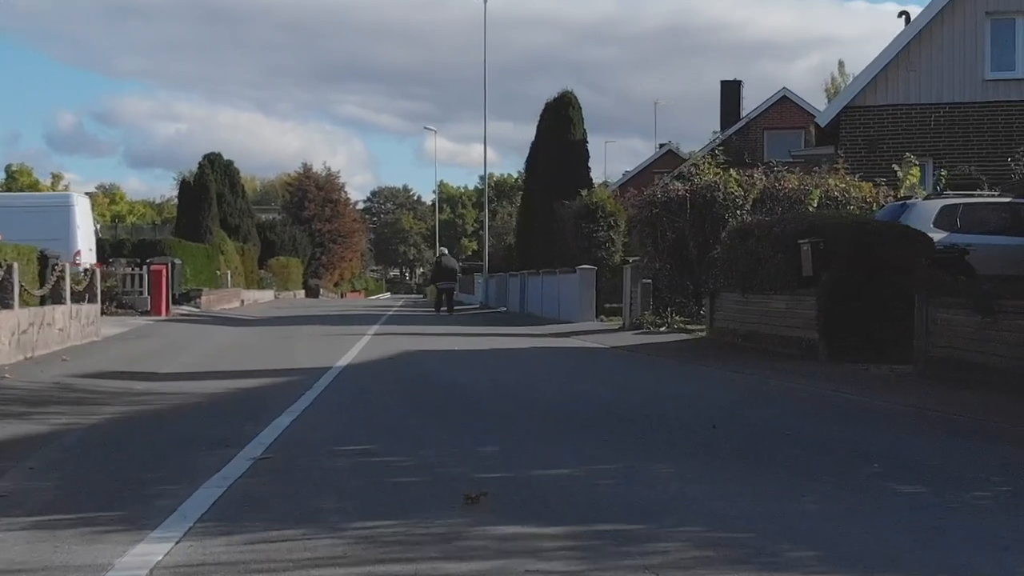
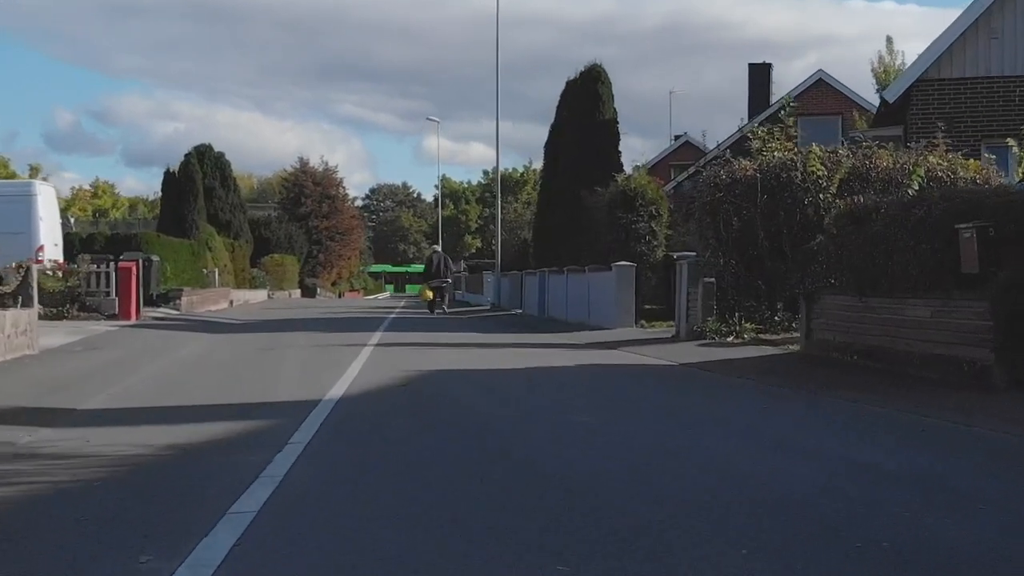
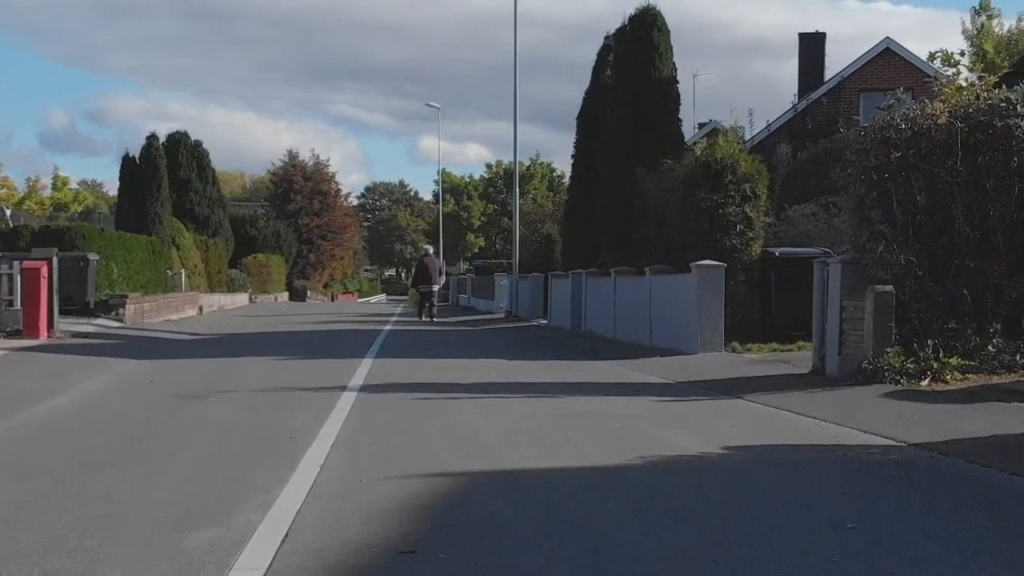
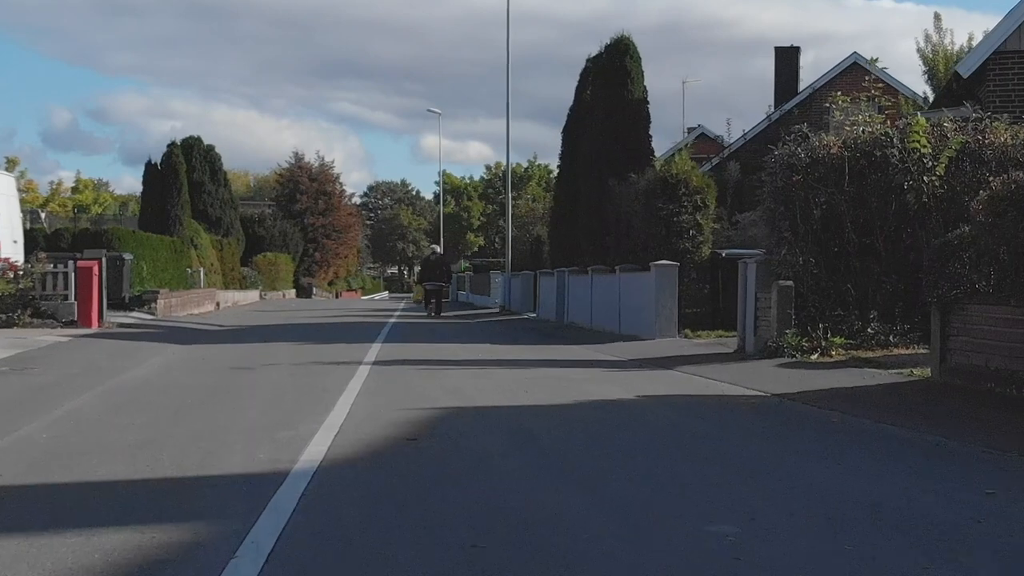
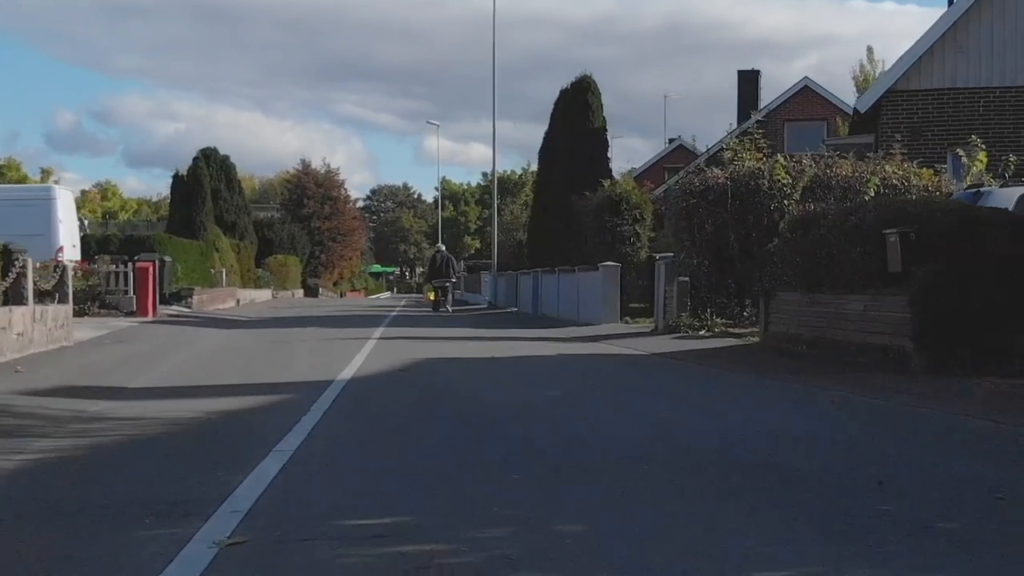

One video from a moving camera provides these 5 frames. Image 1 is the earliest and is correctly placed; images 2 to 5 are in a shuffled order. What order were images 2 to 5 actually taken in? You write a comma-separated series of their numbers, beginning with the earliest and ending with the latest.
5, 2, 4, 3
